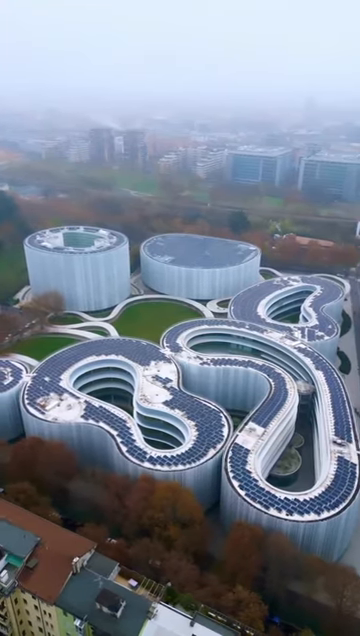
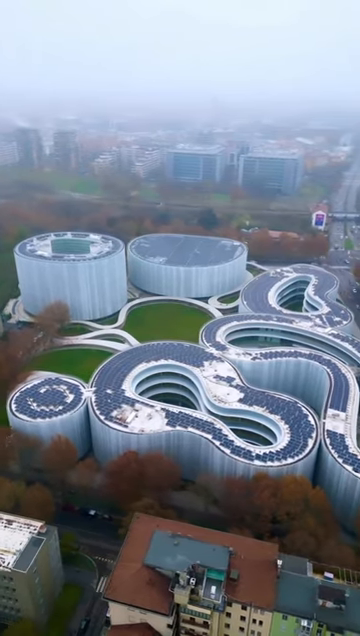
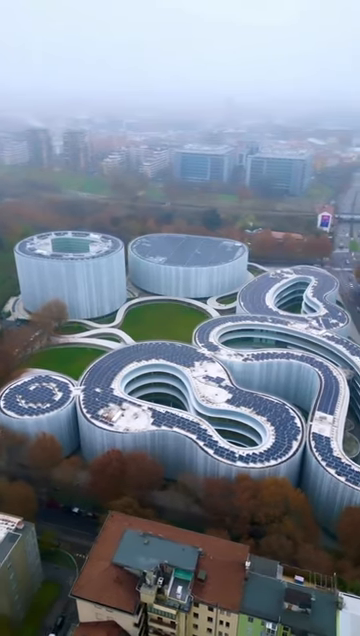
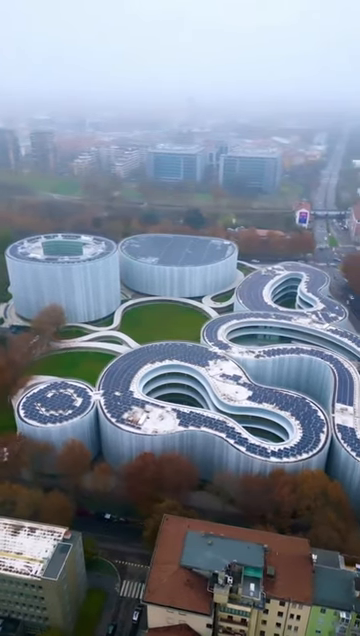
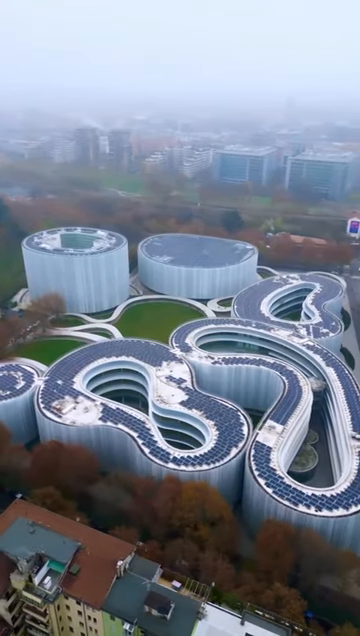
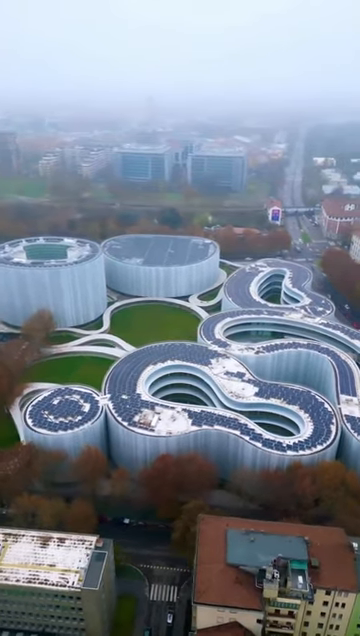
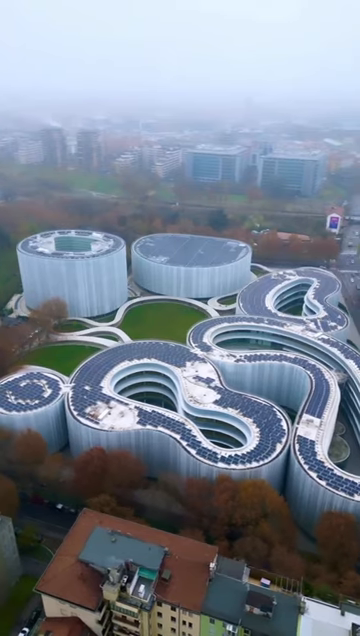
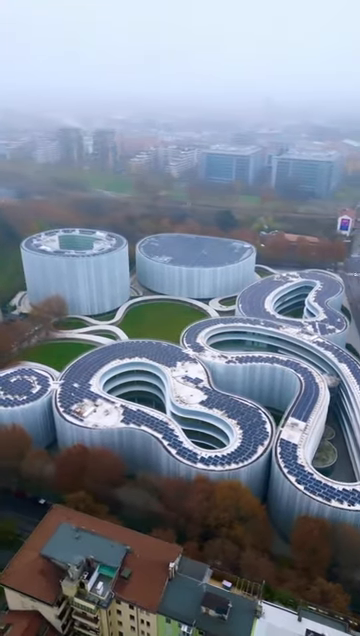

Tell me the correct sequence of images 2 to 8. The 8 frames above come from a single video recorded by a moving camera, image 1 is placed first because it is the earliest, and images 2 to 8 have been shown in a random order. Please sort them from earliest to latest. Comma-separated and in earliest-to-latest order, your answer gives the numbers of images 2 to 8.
5, 8, 7, 3, 2, 4, 6
